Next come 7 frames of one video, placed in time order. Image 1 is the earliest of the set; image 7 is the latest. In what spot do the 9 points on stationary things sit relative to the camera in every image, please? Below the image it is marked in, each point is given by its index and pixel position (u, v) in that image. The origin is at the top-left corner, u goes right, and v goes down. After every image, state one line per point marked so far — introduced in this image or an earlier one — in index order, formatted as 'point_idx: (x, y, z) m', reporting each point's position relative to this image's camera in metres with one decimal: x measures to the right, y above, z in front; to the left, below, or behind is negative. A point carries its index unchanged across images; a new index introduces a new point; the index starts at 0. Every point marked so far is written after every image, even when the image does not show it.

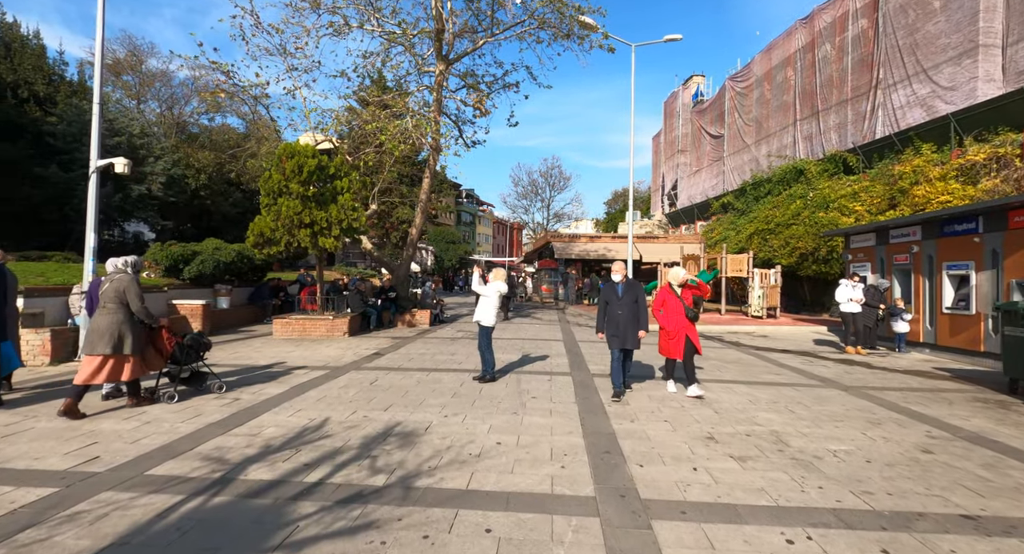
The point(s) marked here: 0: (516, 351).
0: (+0.1, -1.6, +10.2) m
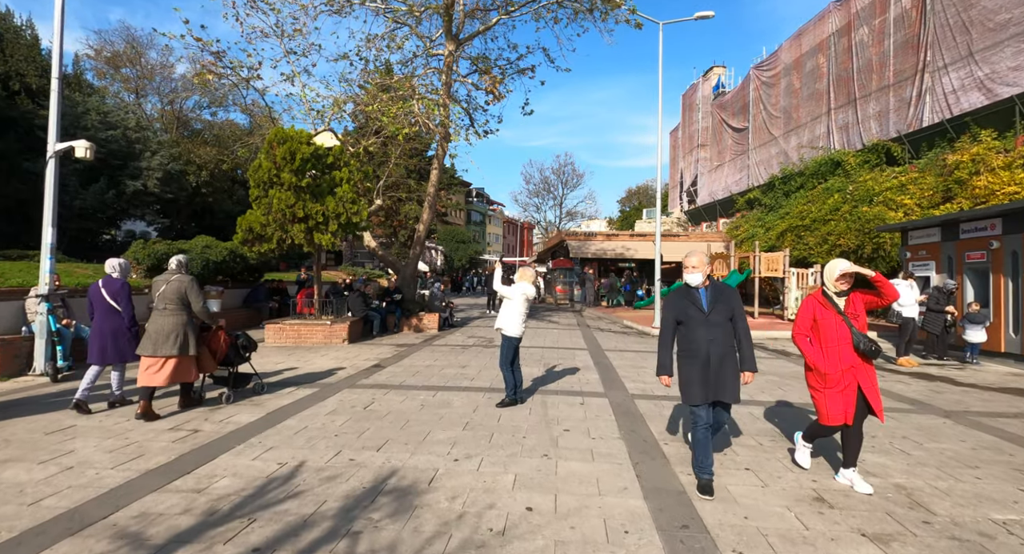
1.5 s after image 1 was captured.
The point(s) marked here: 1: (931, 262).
0: (+0.5, -1.6, +8.9) m
1: (+9.9, +0.4, +11.7) m
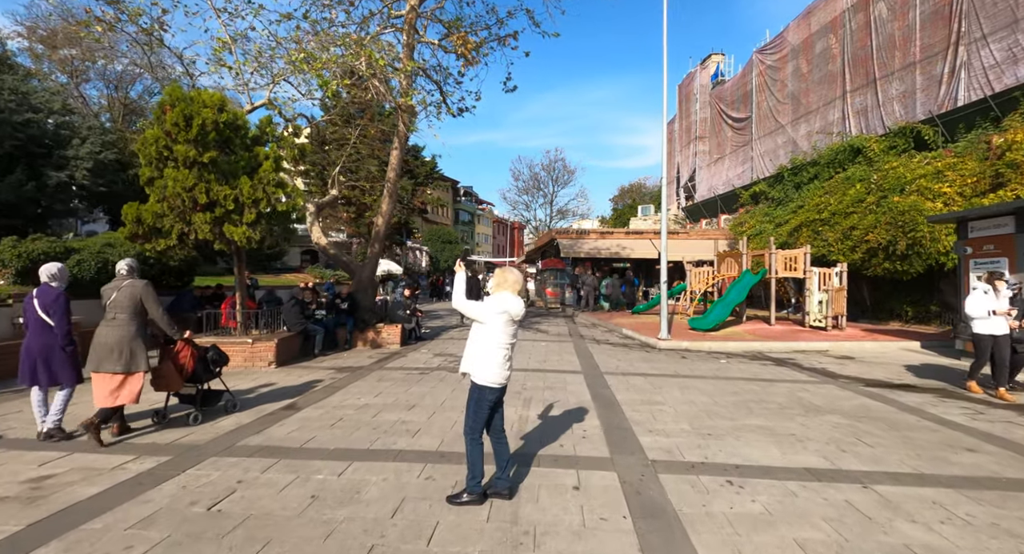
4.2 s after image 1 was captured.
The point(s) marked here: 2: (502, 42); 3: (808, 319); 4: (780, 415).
0: (+0.1, -1.6, +6.5) m
1: (+9.4, +0.4, +9.5) m
2: (-0.3, +6.4, +13.5) m
3: (+9.5, -1.4, +15.9) m
4: (+3.3, -1.7, +6.1) m
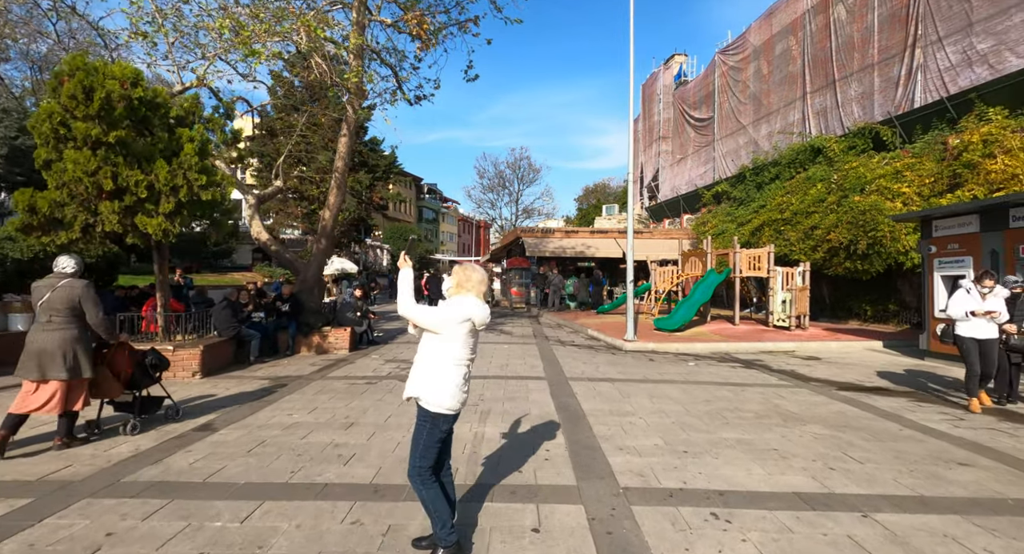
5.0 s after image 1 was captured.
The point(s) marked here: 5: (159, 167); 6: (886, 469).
0: (-0.5, -1.6, +5.8) m
1: (+8.7, +0.4, +9.4) m
2: (-1.3, +6.4, +12.7) m
3: (+8.3, -1.3, +15.8) m
4: (+2.8, -1.7, +5.6) m
5: (-5.1, +1.6, +7.2) m
6: (+3.4, -1.7, +4.4) m
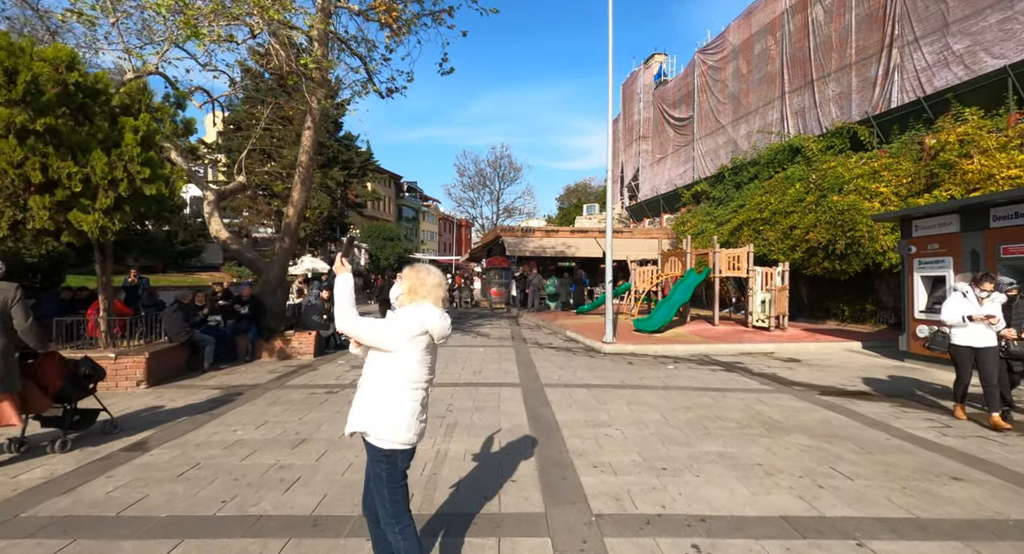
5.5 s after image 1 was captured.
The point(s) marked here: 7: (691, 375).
0: (-0.8, -1.6, +5.3) m
1: (+8.2, +0.4, +9.3) m
2: (-1.9, +6.4, +12.2) m
3: (+7.6, -1.3, +15.7) m
4: (+2.5, -1.7, +5.3) m
5: (-5.5, +1.6, +6.6) m
6: (+3.1, -1.7, +4.1) m
7: (+3.2, -1.8, +8.8) m
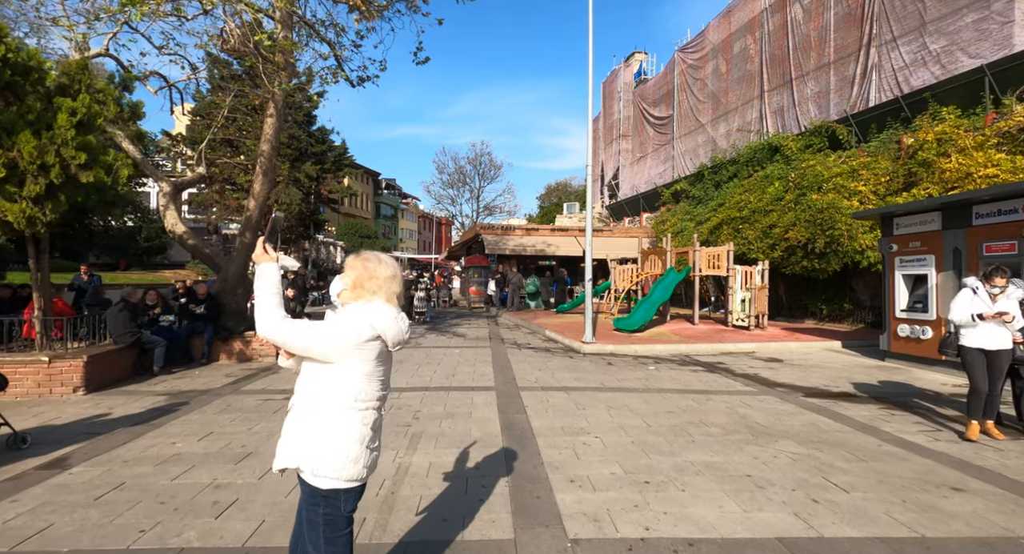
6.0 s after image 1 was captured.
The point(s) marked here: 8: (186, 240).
0: (-1.1, -1.6, +4.9) m
1: (+7.8, +0.4, +9.2) m
2: (-2.5, +6.5, +11.7) m
3: (+6.9, -1.3, +15.5) m
4: (+2.2, -1.7, +5.0) m
5: (-5.9, +1.6, +5.9) m
6: (+2.8, -1.7, +3.8) m
7: (+2.8, -1.7, +8.5) m
8: (-6.5, +0.7, +9.7) m
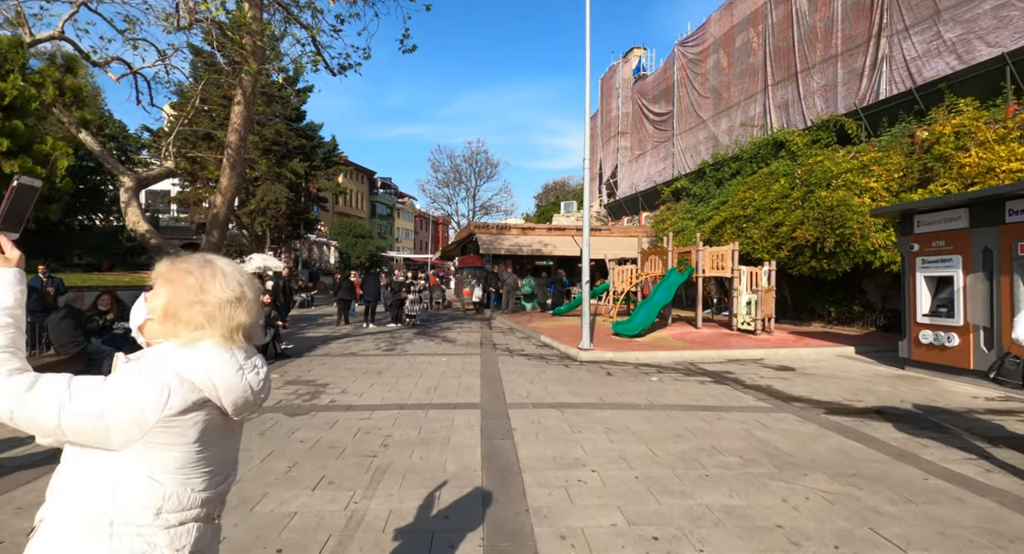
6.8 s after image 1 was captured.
0: (-1.3, -1.7, +4.1) m
1: (+7.6, +0.4, +8.4) m
2: (-2.7, +6.4, +10.9) m
3: (+6.7, -1.3, +14.8) m
4: (+2.0, -1.7, +4.2) m
5: (-6.0, +1.6, +5.1) m
6: (+2.7, -1.8, +3.1) m
7: (+2.6, -1.8, +7.8) m
8: (-6.6, +0.7, +9.0) m
